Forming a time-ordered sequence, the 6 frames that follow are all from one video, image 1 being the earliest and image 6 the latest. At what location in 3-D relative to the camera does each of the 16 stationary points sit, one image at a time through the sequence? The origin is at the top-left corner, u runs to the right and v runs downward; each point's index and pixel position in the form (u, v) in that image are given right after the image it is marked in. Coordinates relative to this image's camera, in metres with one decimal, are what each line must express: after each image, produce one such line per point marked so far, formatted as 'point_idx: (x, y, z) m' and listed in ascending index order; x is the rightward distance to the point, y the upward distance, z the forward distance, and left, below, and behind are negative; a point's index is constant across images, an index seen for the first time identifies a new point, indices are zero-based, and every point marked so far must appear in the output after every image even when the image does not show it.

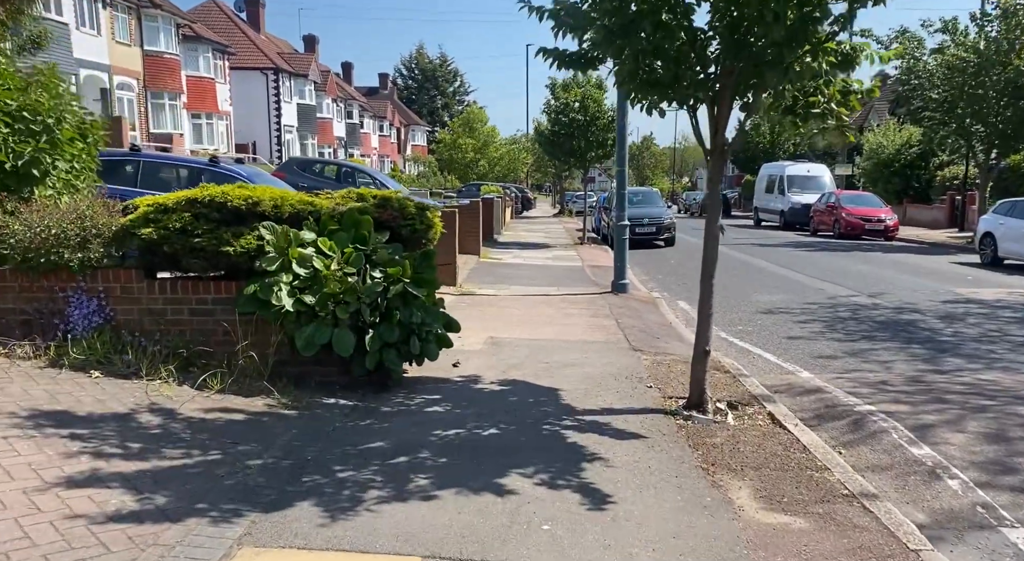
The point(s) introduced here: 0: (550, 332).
0: (+0.4, -0.6, +9.3) m
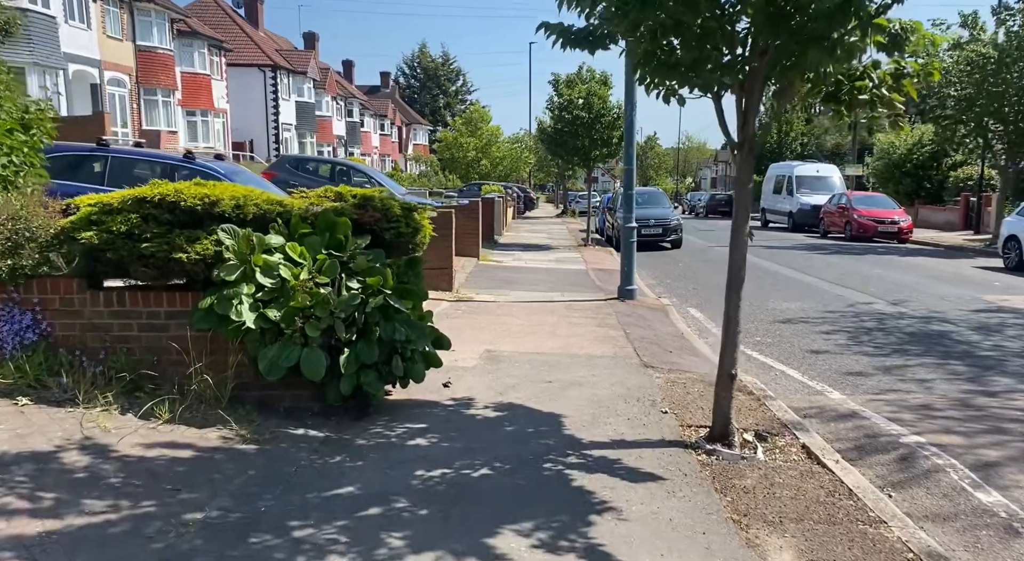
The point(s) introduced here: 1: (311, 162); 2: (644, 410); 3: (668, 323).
0: (+0.4, -0.7, +8.5) m
1: (-4.8, +2.8, +19.7) m
2: (+1.0, -0.9, +6.0) m
3: (+2.0, -0.5, +10.5) m
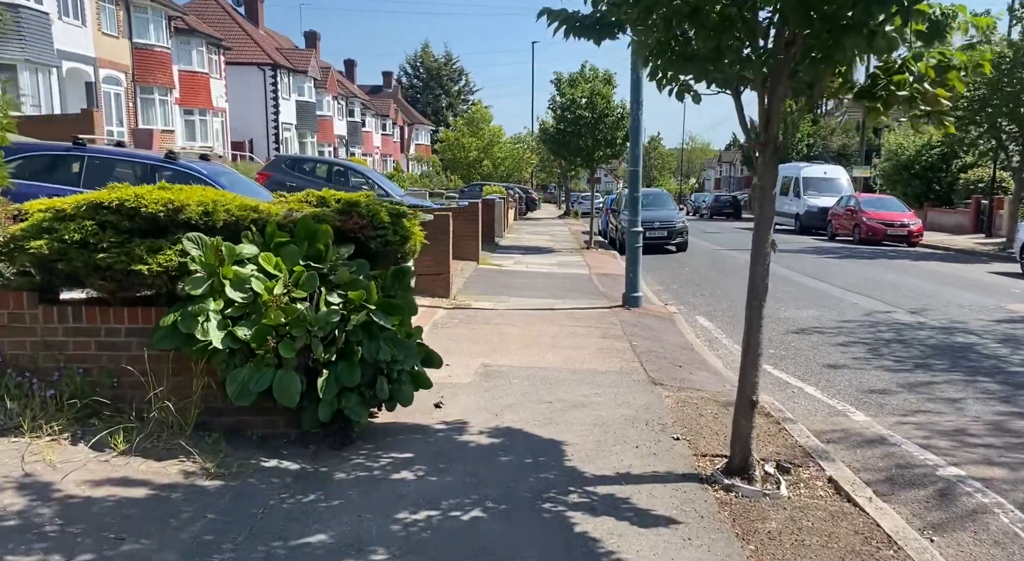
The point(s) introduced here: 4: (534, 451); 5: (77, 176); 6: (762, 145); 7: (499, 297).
0: (+0.4, -0.8, +8.0) m
1: (-4.7, +2.8, +19.2) m
2: (+0.9, -1.0, +5.5) m
3: (+2.0, -0.6, +10.0) m
4: (+0.1, -1.1, +5.1) m
5: (-4.8, +1.2, +9.2) m
6: (+1.4, +0.8, +4.7) m
7: (-0.2, -0.3, +12.2) m
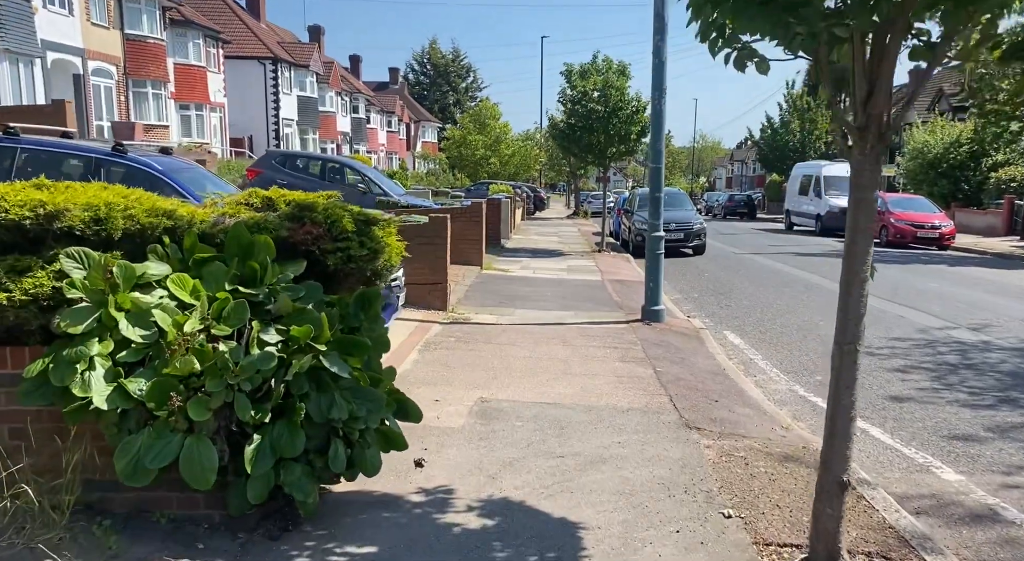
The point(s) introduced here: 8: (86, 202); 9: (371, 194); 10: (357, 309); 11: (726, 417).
0: (+0.4, -0.9, +6.7) m
1: (-4.6, +2.7, +17.9) m
2: (+0.9, -1.2, +4.2) m
3: (+2.0, -0.8, +8.7) m
4: (+0.1, -1.2, +3.8) m
5: (-4.8, +1.1, +7.9) m
6: (+1.4, +0.6, +3.3) m
7: (-0.1, -0.4, +10.9) m
8: (-1.9, +0.4, +3.7) m
9: (-2.9, +1.8, +17.2) m
10: (-0.8, -0.1, +4.1) m
11: (+1.6, -1.0, +6.1) m
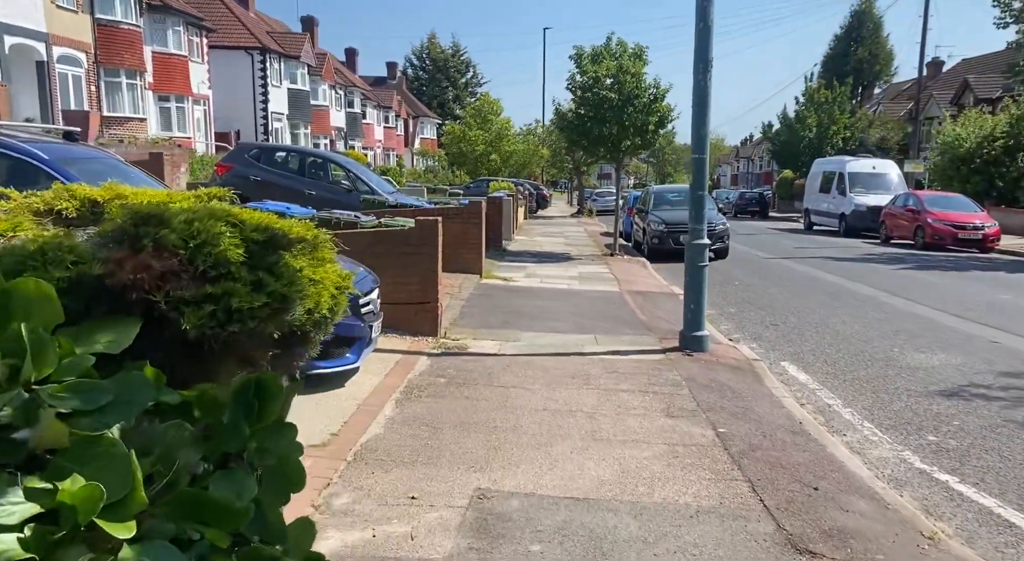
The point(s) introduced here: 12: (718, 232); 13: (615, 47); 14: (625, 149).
0: (+0.5, -1.1, +4.7) m
1: (-4.5, +2.5, +15.9) m
2: (+1.0, -1.4, +2.2) m
3: (+2.1, -1.0, +6.7) m
4: (+0.2, -1.4, +1.8) m
5: (-4.7, +0.9, +5.9) m
6: (+1.5, +0.4, +1.3) m
7: (-0.1, -0.6, +8.9) m
8: (-1.8, +0.1, +1.7) m
9: (-2.9, +1.6, +15.2) m
10: (-0.7, -0.4, +2.1) m
11: (+1.6, -1.2, +4.1) m
12: (+4.6, +1.1, +18.2) m
13: (+2.3, +5.1, +18.2) m
14: (+2.5, +2.9, +18.1) m
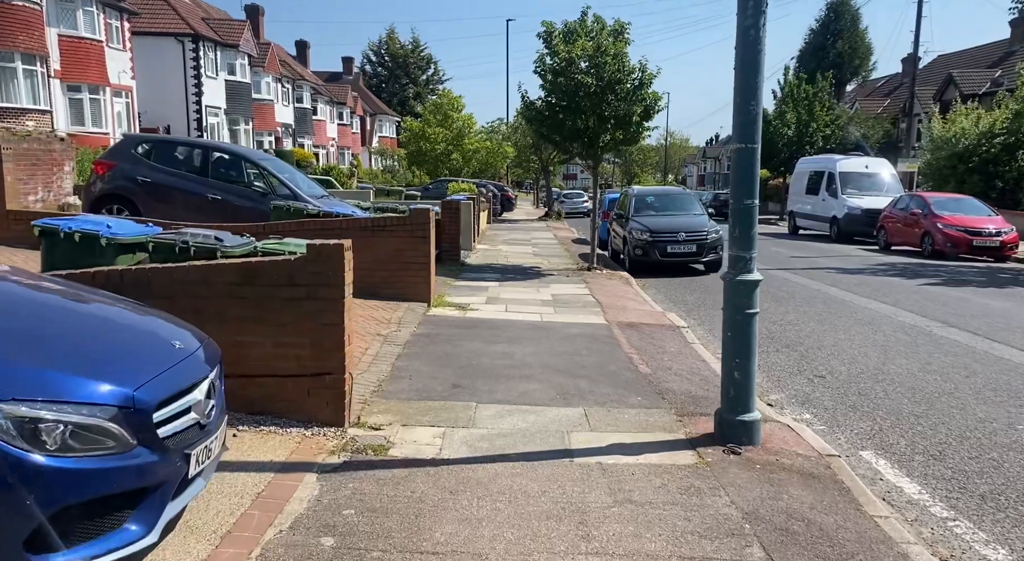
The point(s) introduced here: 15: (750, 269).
0: (+0.3, -1.5, +1.8) m
1: (-5.2, +2.1, +12.8) m
2: (+0.9, -1.7, -0.7) m
3: (+1.8, -1.3, +3.9) m
4: (+0.1, -1.8, -1.1) m
5: (-5.0, +0.5, +2.8) m
6: (+1.4, +0.1, -1.5) m
7: (-0.4, -0.9, +6.0) m
8: (-1.9, -0.2, -1.3) m
9: (-3.5, +1.2, +12.2) m
10: (-0.8, -0.7, -0.9) m
11: (+1.5, -1.6, +1.3) m
12: (+3.8, +0.7, +15.5) m
13: (+1.5, +4.8, +15.3) m
14: (+1.7, +2.5, +15.3) m
15: (+1.5, +0.1, +5.3) m
